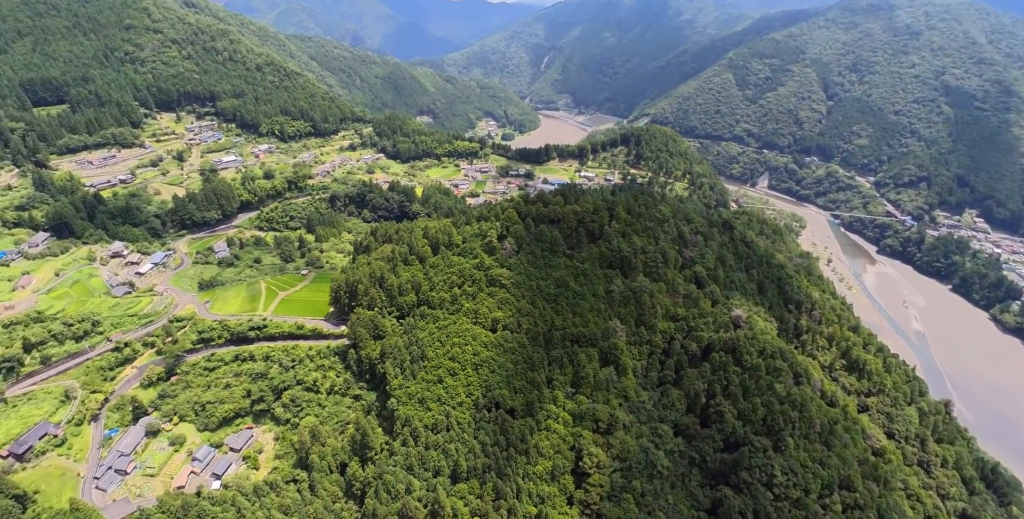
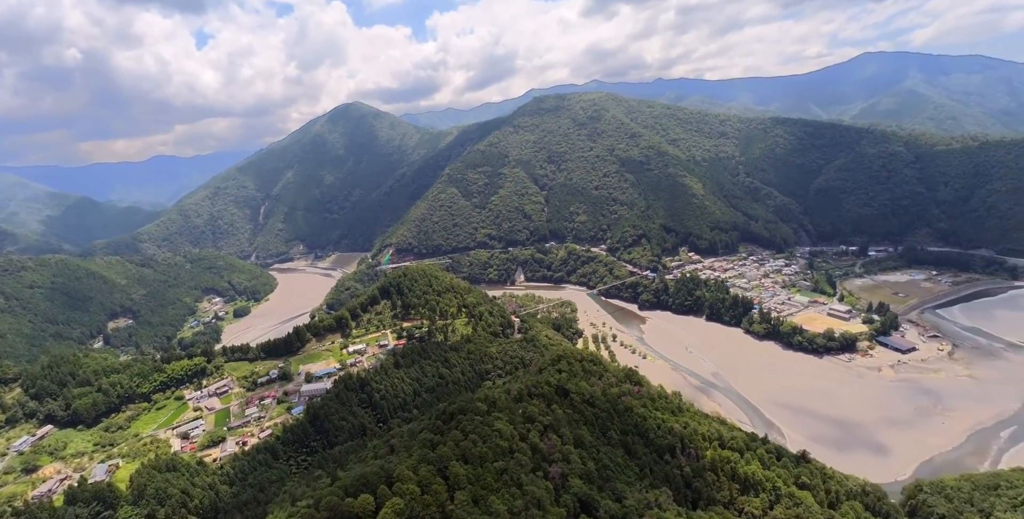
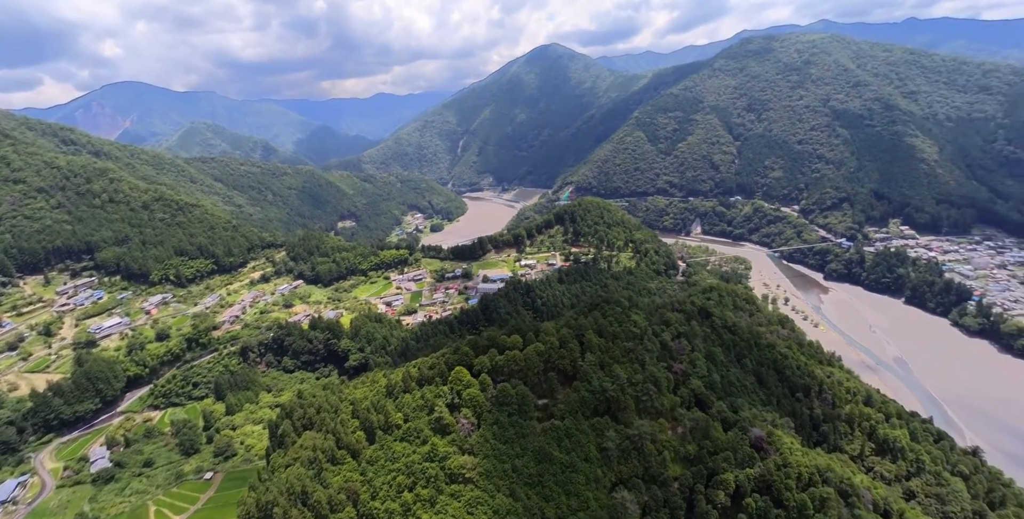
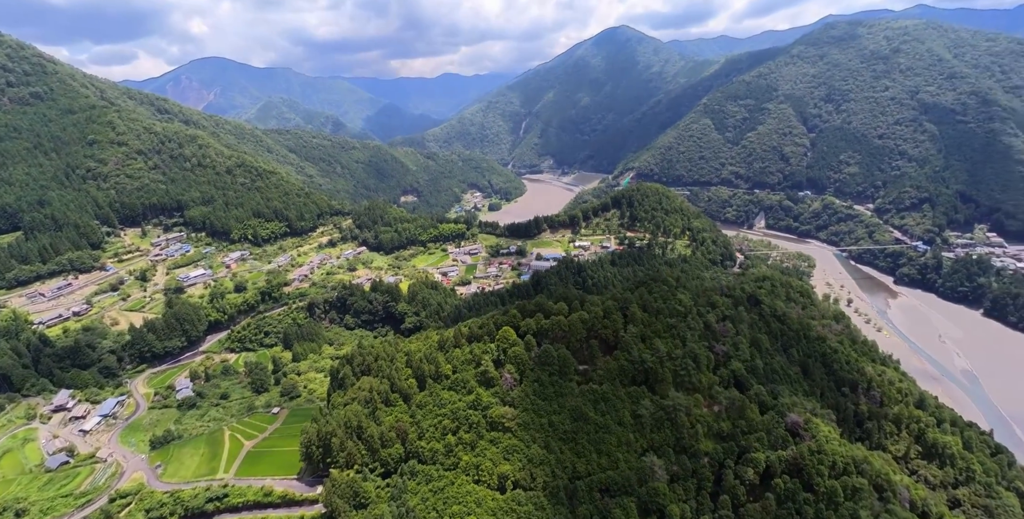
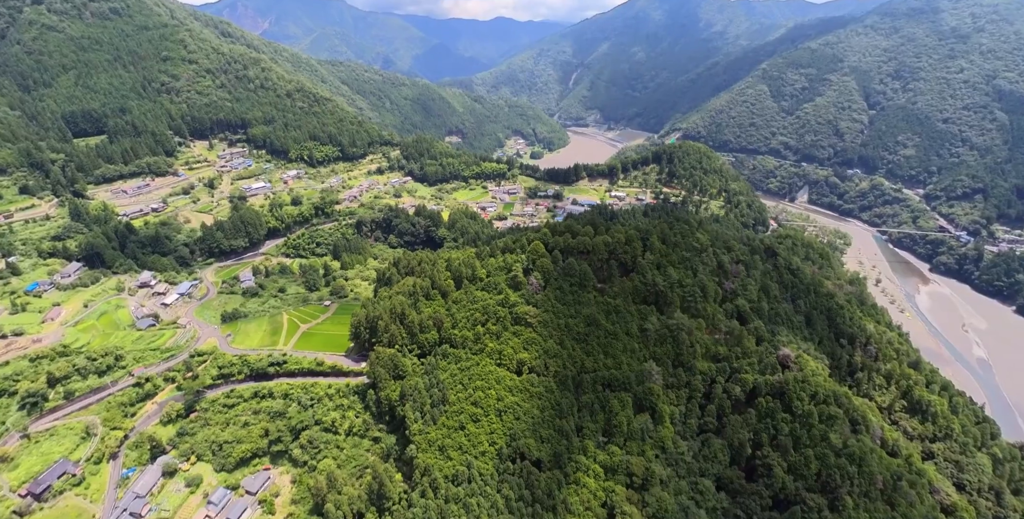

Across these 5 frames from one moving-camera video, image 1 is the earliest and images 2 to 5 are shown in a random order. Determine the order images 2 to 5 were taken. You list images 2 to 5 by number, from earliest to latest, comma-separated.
5, 4, 3, 2
